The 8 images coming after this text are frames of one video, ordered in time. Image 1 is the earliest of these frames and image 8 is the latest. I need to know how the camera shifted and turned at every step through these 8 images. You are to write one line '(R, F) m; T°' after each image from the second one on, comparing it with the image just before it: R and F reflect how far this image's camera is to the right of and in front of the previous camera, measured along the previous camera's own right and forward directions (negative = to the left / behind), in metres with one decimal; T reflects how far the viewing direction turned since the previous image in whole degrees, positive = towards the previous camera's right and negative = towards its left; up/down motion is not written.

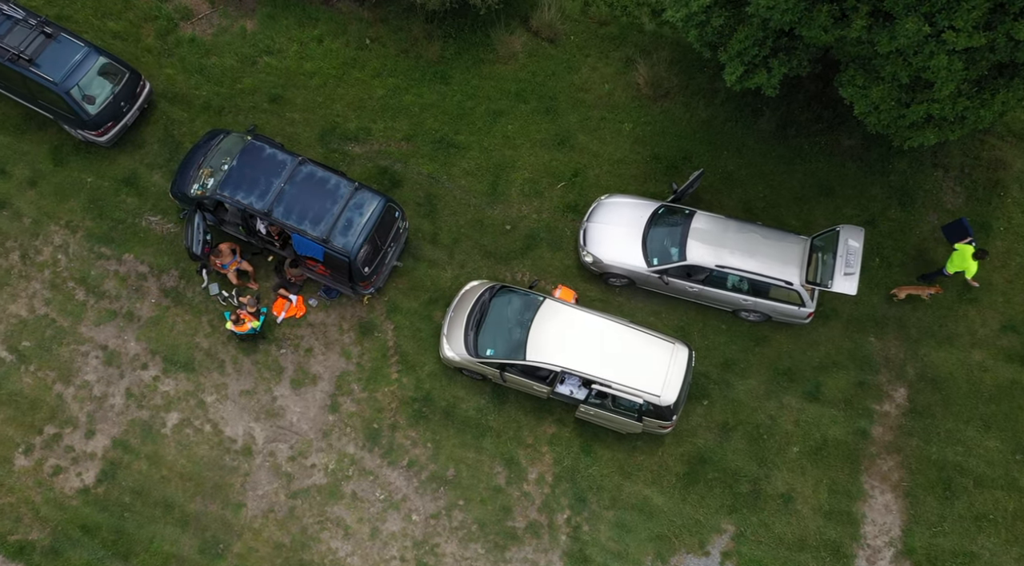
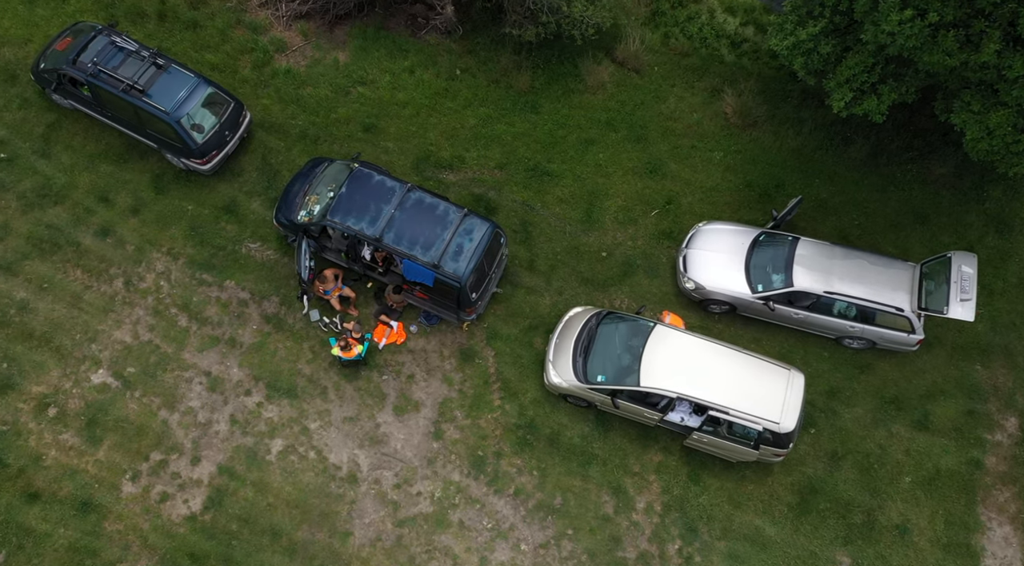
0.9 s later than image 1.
(-1.6, 0.0) m; -1°
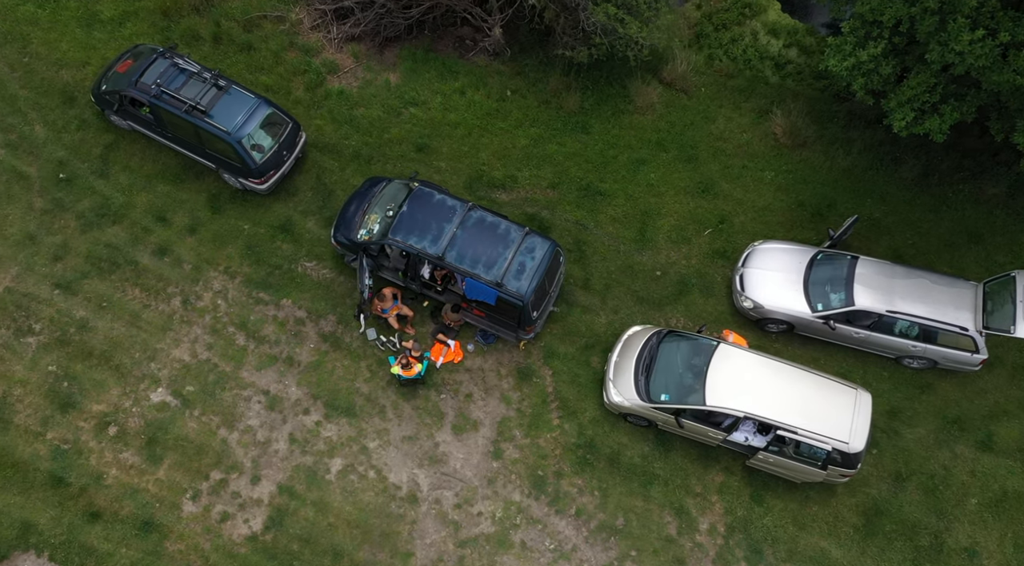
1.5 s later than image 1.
(-0.9, 0.0) m; 0°
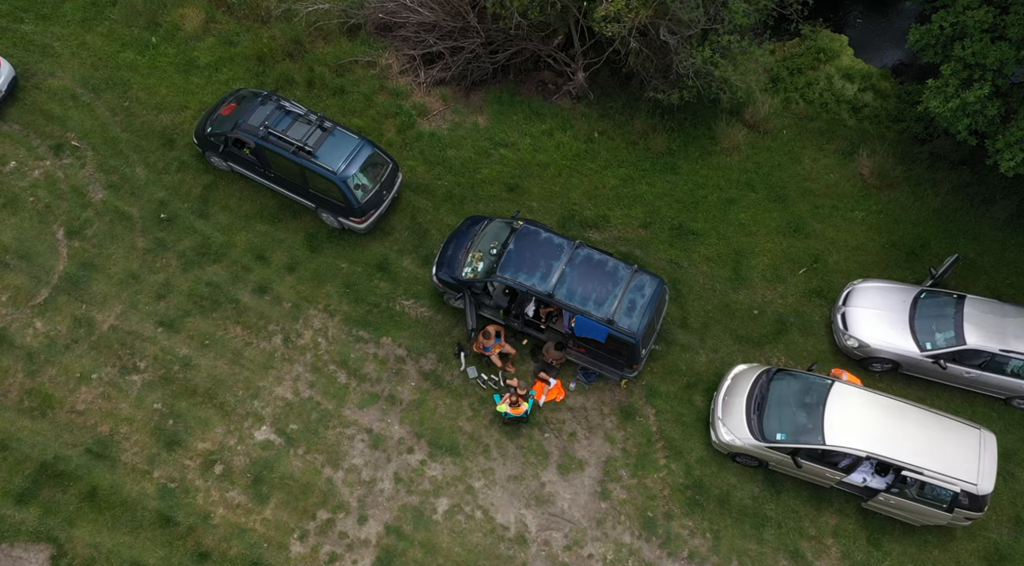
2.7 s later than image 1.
(-1.6, 0.0) m; -1°
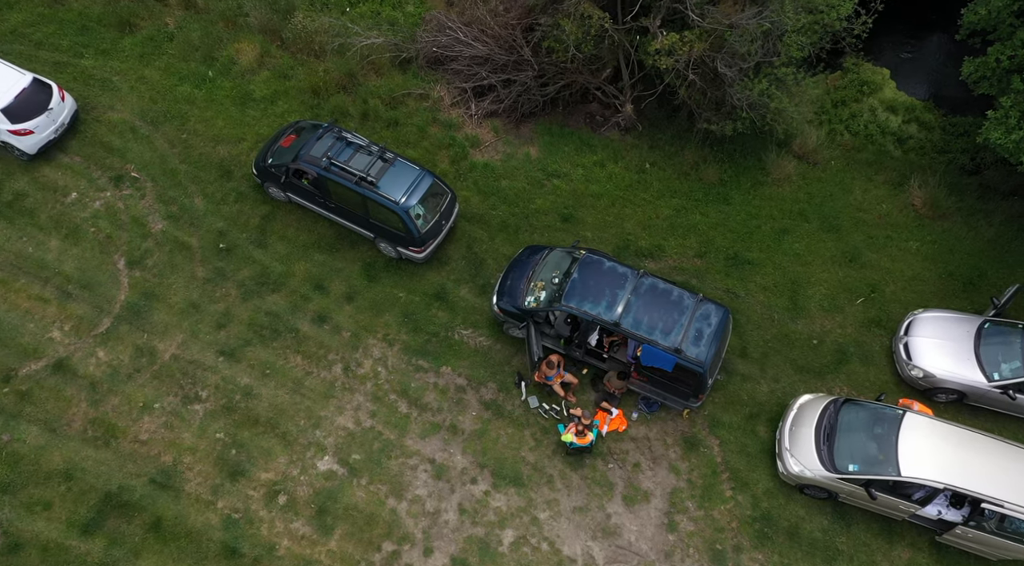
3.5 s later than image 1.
(-1.0, 0.0) m; 0°
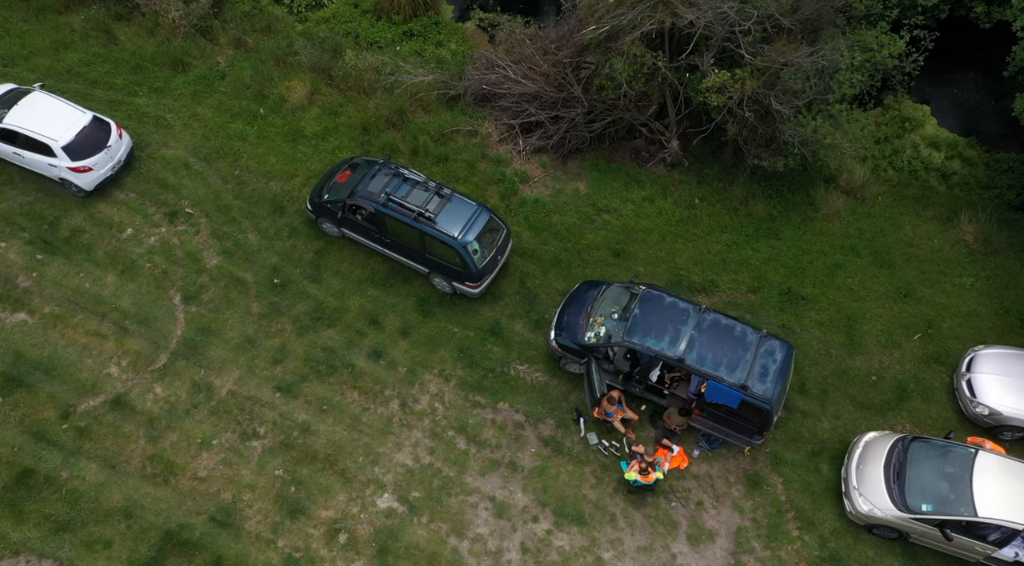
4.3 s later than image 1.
(-0.9, 0.0) m; 0°
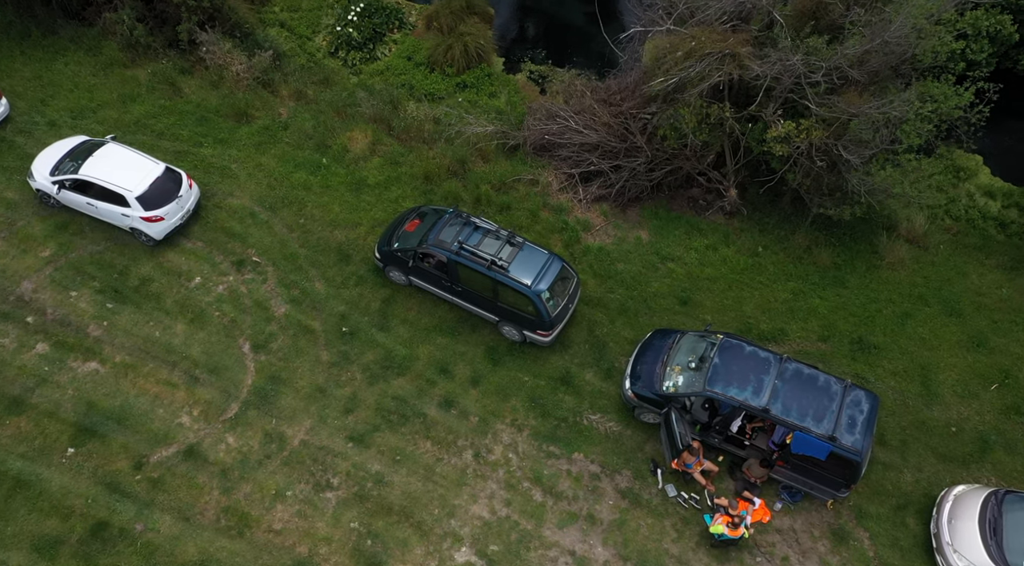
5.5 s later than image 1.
(-1.2, 0.0) m; 0°
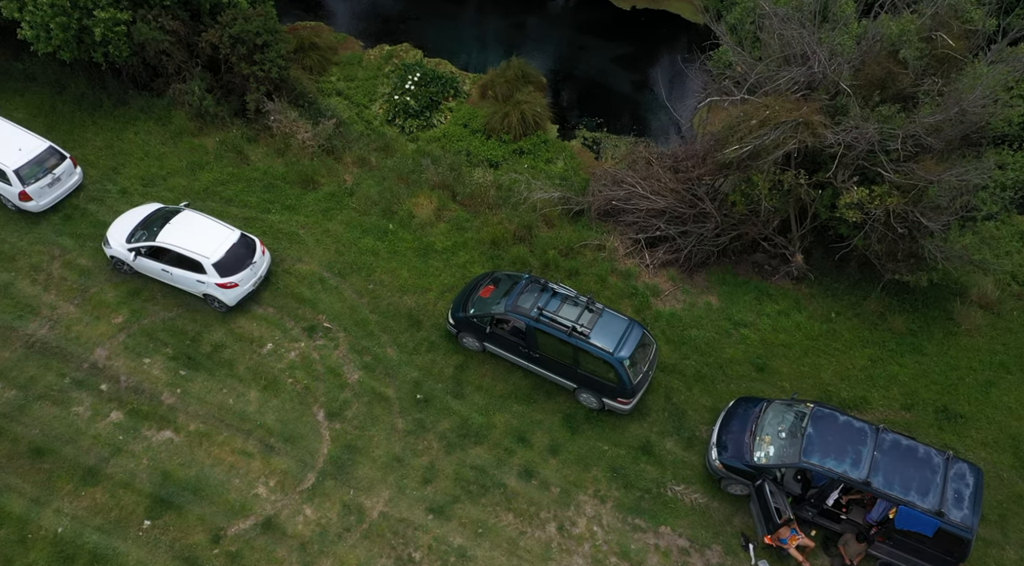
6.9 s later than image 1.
(-1.3, 0.0) m; -1°
